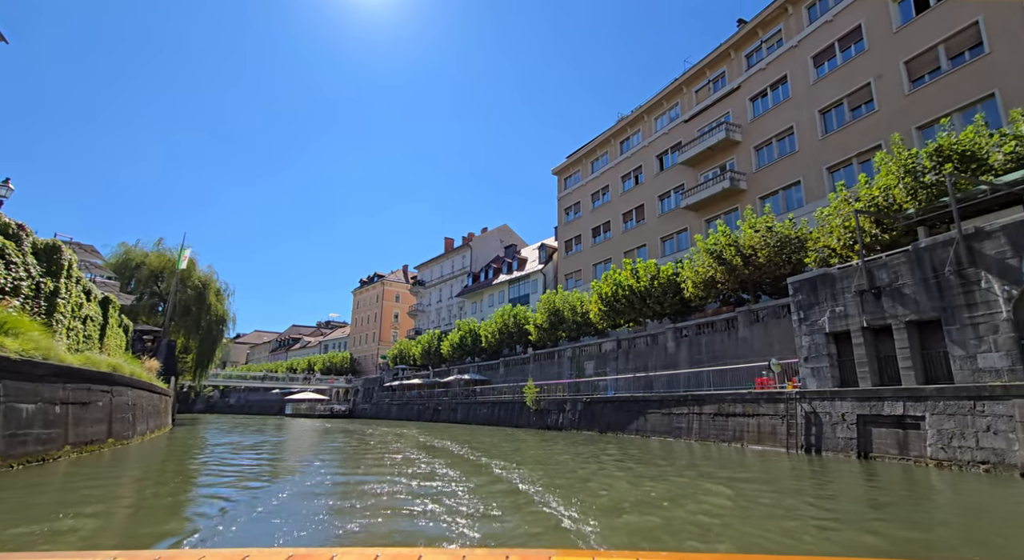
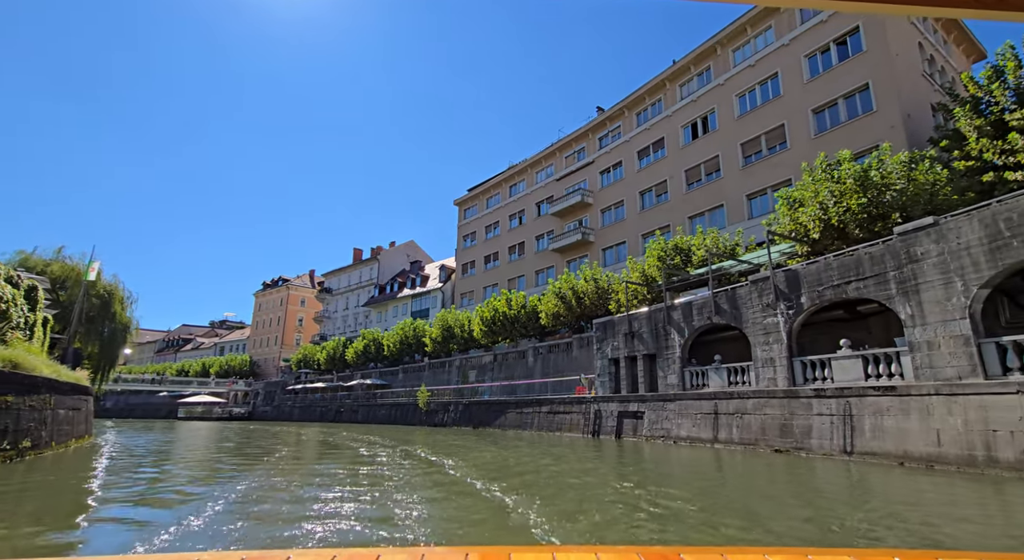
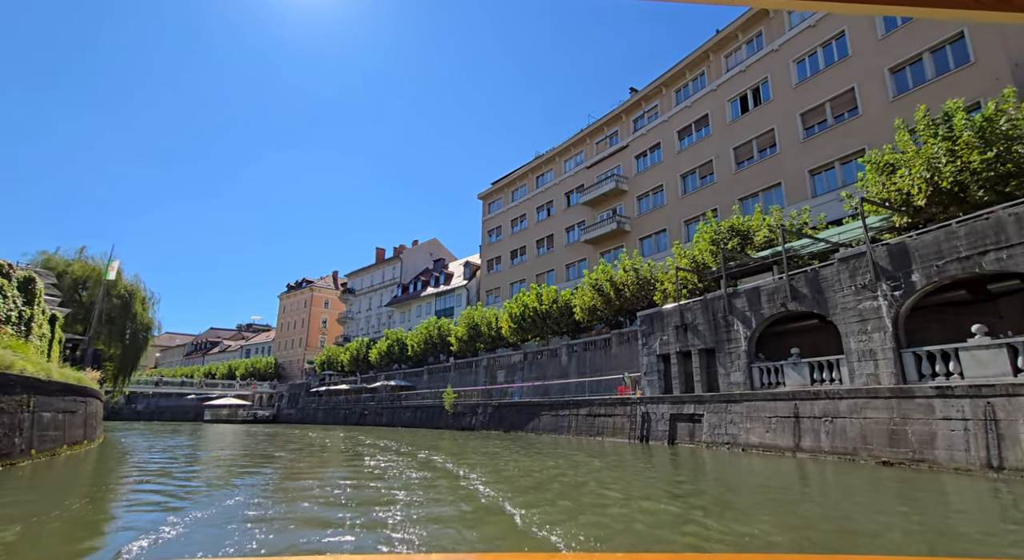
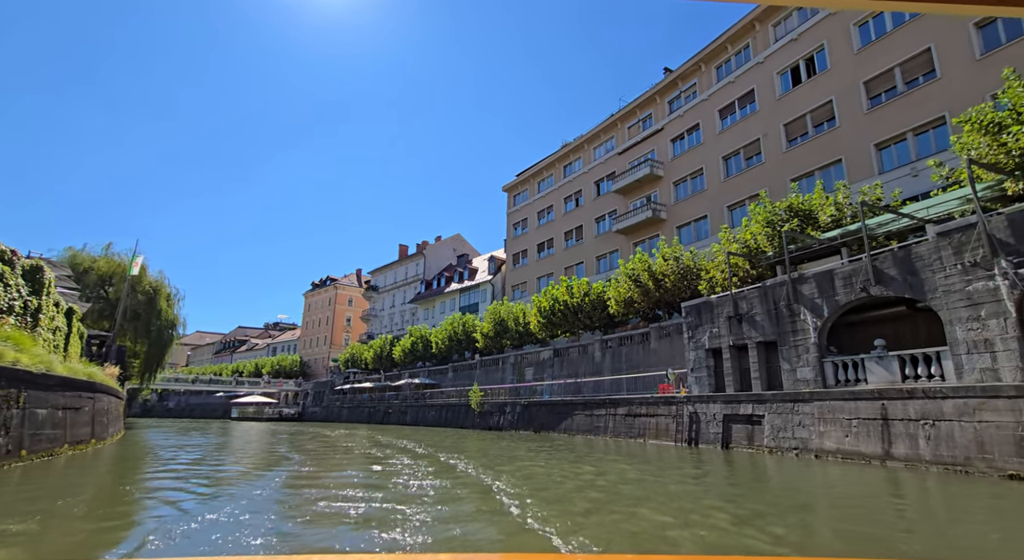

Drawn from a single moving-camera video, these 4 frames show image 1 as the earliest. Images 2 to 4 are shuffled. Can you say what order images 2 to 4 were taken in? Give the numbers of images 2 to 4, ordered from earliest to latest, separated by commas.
4, 3, 2
